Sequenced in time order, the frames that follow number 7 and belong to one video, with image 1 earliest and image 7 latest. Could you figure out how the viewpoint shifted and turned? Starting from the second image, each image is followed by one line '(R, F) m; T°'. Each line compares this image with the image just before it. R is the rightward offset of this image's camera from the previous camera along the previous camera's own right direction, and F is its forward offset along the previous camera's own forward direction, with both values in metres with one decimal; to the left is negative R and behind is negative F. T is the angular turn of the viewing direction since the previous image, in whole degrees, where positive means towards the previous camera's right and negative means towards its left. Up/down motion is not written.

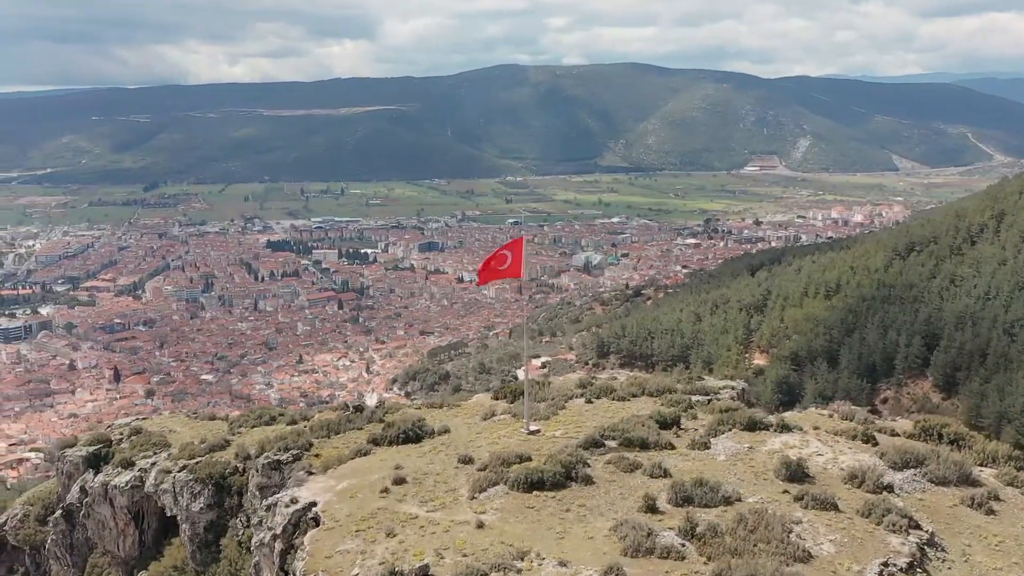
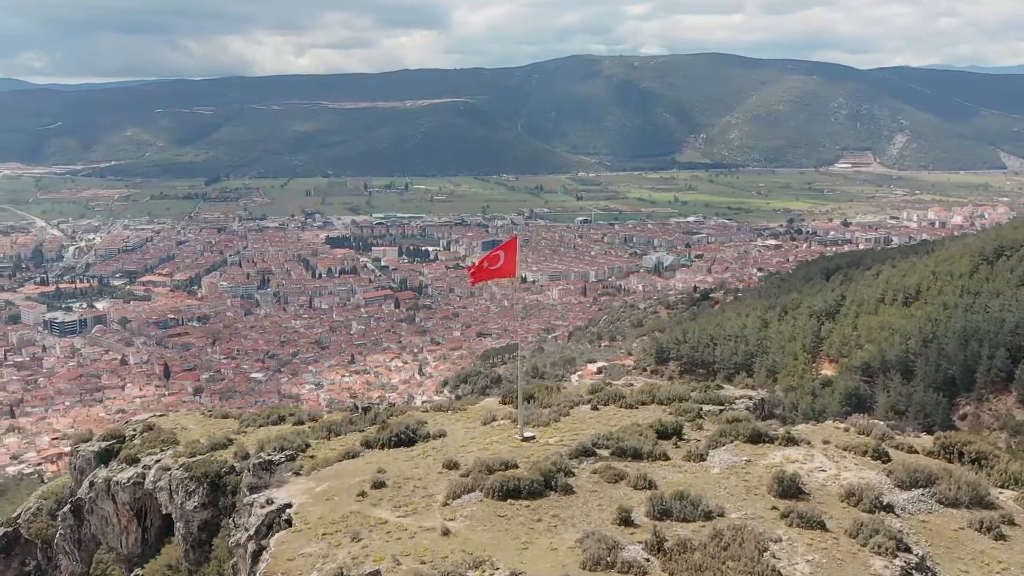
(+2.4, +1.1) m; -7°
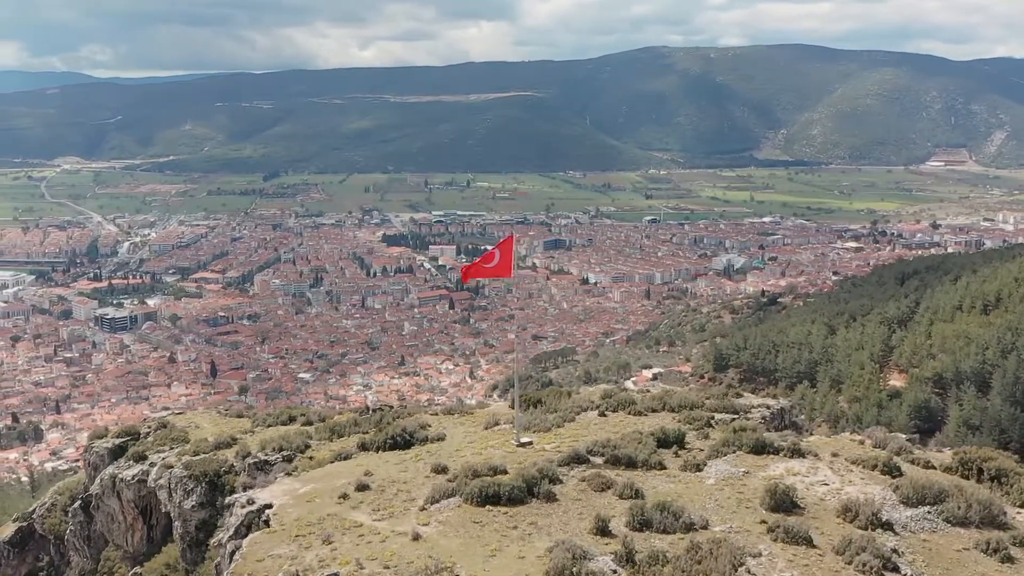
(+2.0, +1.1) m; -6°
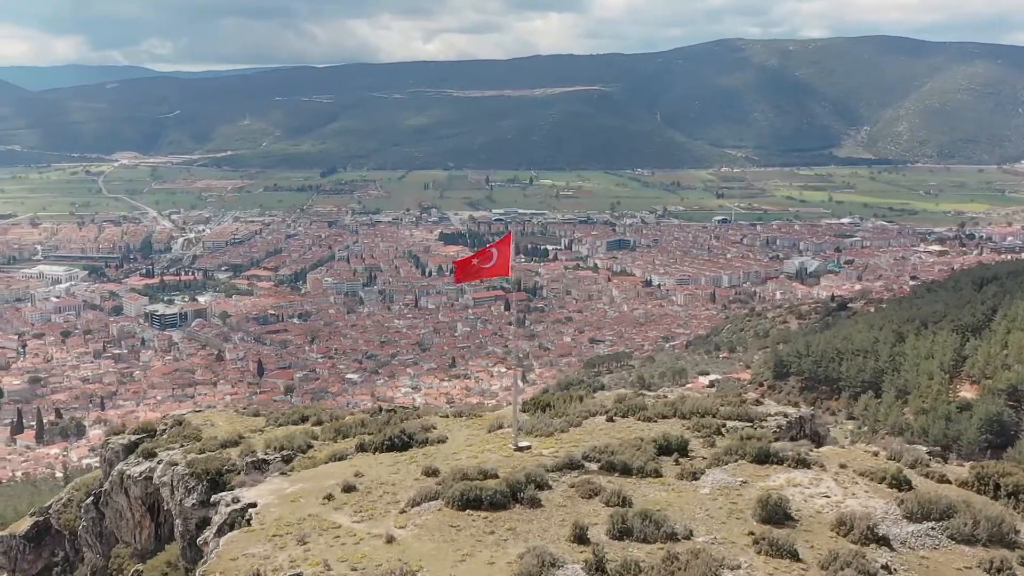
(+1.7, +1.1) m; -6°
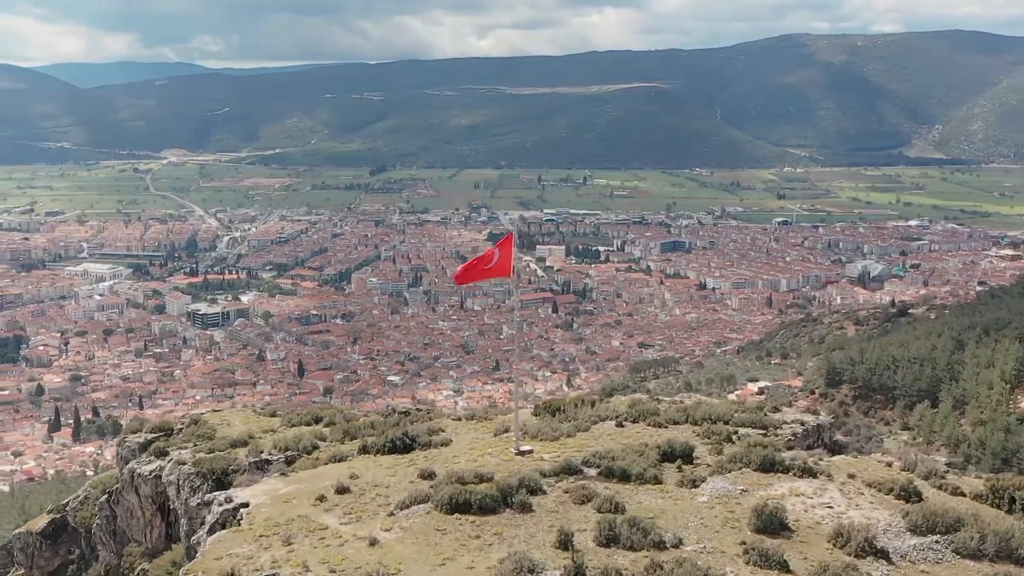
(+1.2, +0.8) m; -4°
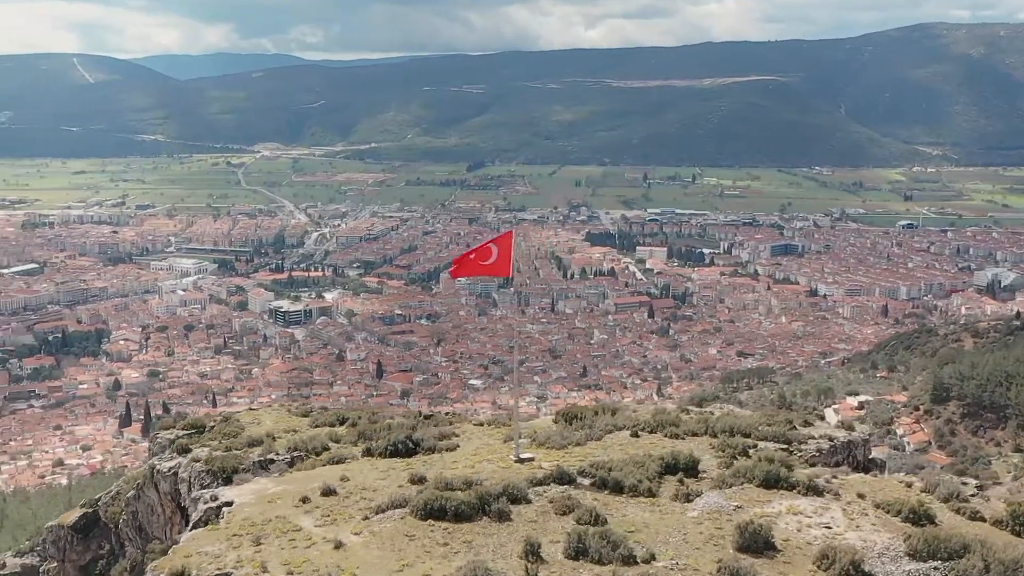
(+2.0, +1.4) m; -8°
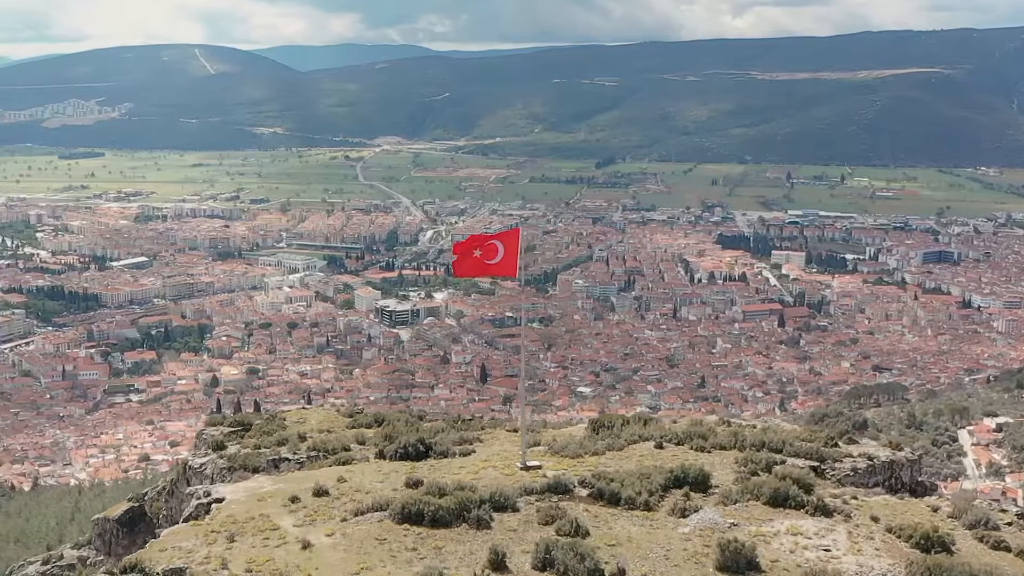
(+1.9, +1.6) m; -9°
